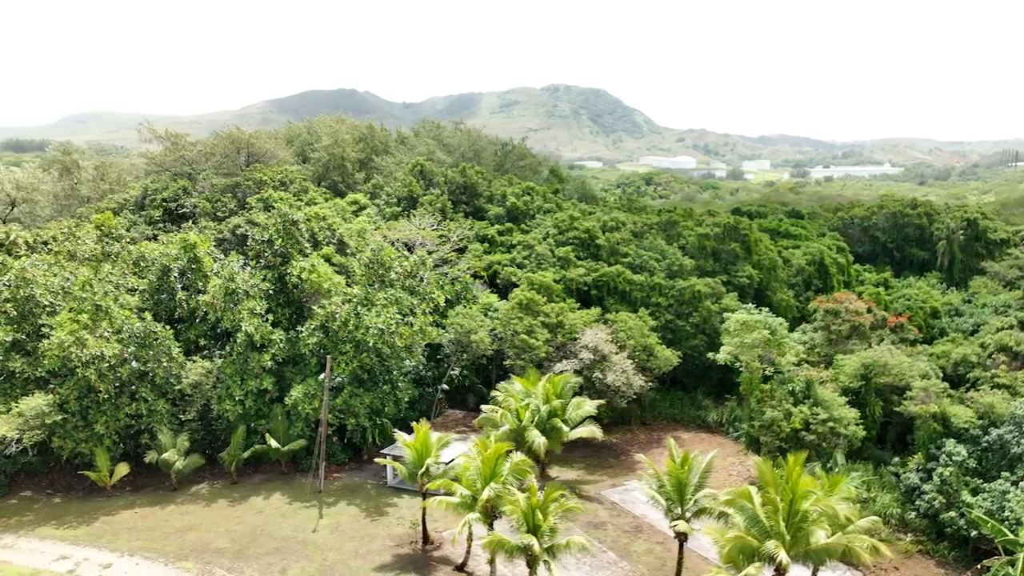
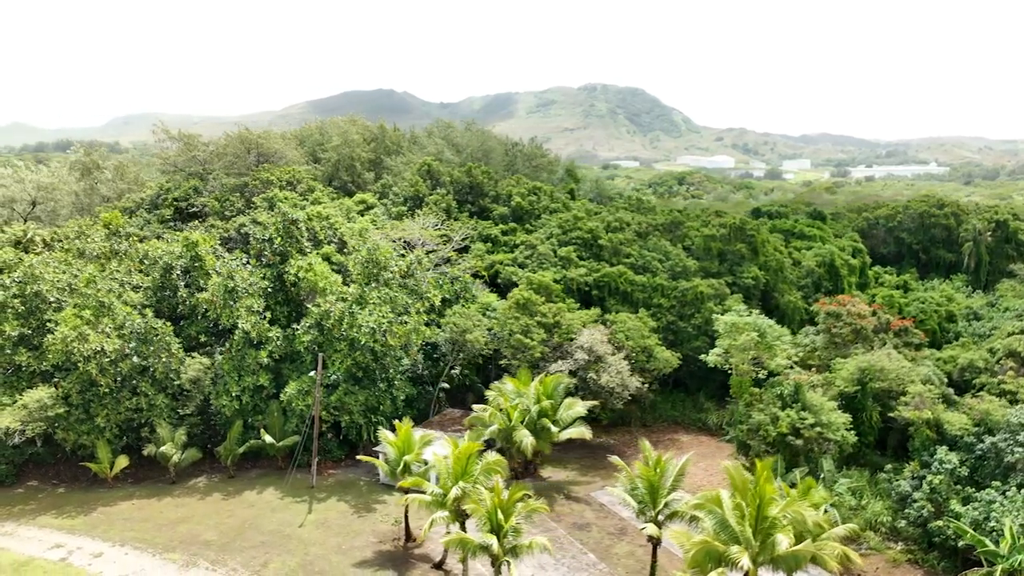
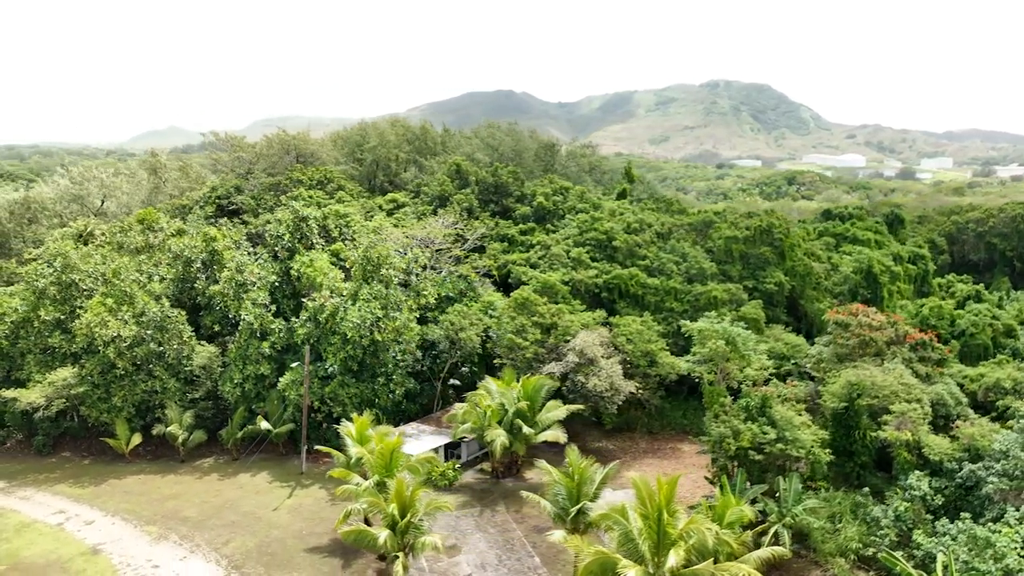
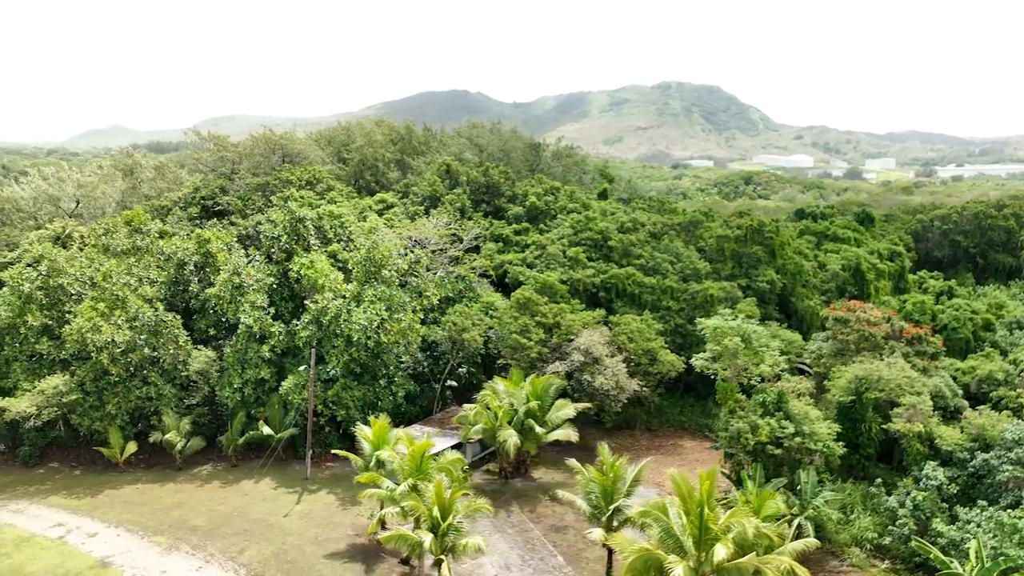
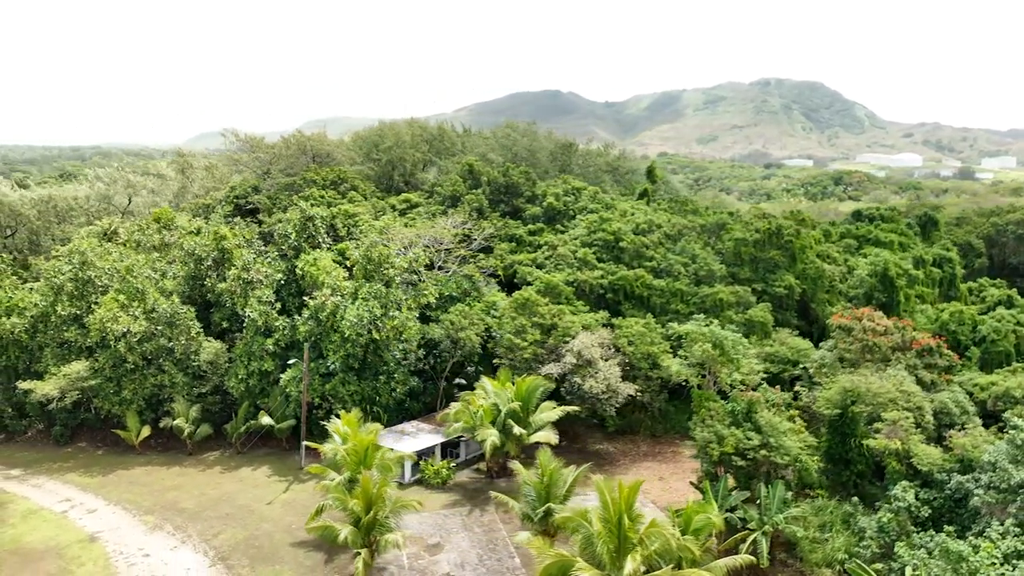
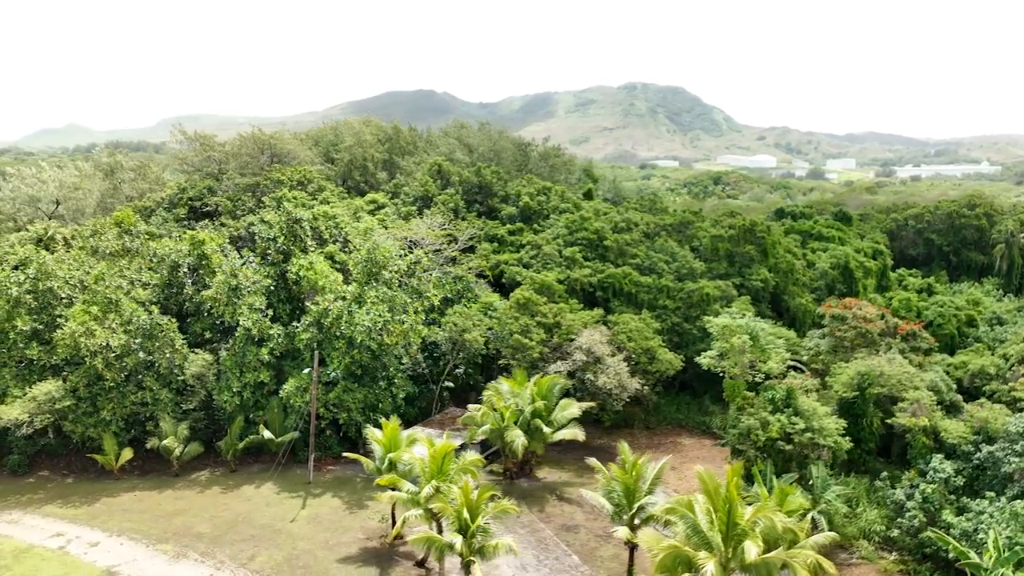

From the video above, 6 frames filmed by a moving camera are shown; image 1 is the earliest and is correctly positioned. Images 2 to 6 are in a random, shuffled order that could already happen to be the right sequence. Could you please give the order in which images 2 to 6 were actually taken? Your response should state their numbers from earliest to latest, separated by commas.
2, 6, 4, 3, 5
